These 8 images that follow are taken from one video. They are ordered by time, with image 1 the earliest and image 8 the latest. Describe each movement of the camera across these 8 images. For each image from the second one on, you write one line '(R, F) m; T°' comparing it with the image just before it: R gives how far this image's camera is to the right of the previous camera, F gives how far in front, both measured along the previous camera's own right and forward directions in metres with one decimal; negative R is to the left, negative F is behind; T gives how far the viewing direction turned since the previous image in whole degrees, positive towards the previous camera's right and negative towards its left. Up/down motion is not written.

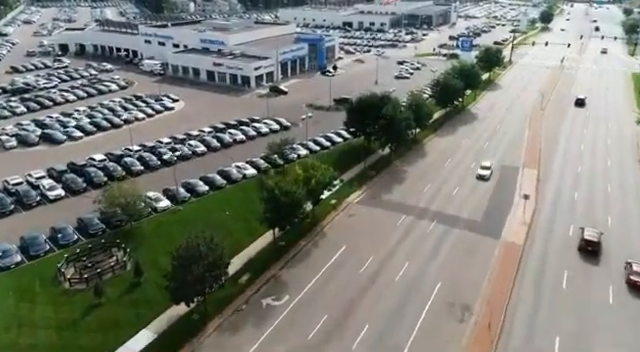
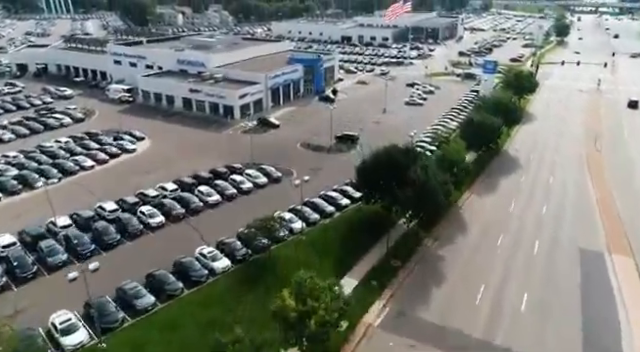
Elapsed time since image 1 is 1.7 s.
(-0.2, +11.4) m; 0°
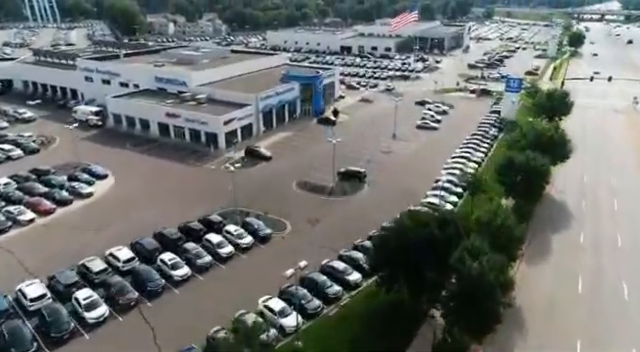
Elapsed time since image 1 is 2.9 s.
(-0.2, +8.4) m; 0°
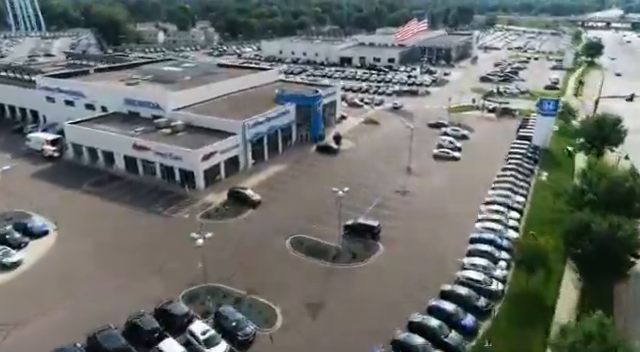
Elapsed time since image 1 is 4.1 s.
(-0.2, +8.7) m; 0°
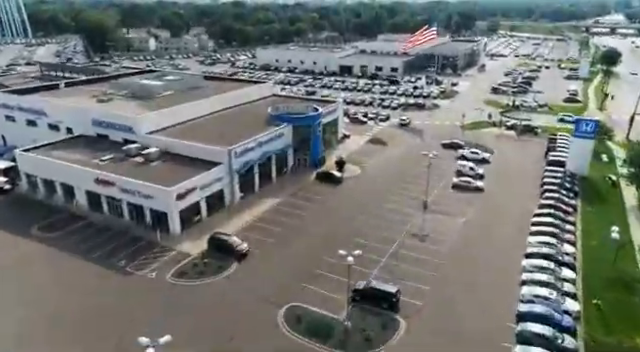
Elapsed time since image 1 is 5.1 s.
(-0.2, +6.9) m; 0°
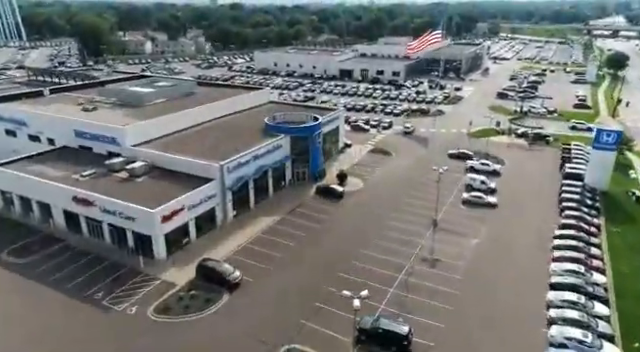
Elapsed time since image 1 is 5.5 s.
(-0.1, +3.0) m; 0°
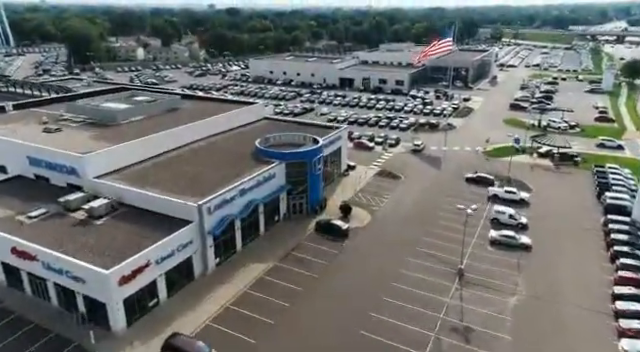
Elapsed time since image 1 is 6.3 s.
(-0.1, +6.1) m; 0°
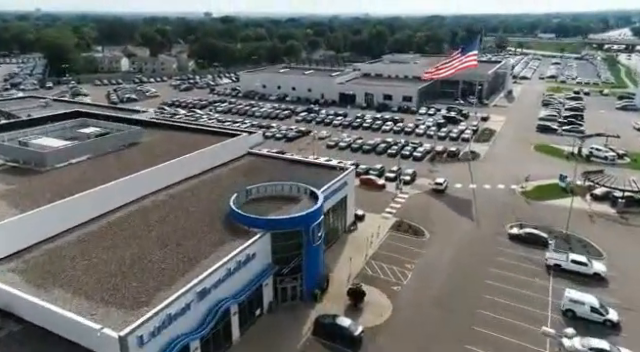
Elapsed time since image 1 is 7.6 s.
(-0.2, +10.4) m; 0°
